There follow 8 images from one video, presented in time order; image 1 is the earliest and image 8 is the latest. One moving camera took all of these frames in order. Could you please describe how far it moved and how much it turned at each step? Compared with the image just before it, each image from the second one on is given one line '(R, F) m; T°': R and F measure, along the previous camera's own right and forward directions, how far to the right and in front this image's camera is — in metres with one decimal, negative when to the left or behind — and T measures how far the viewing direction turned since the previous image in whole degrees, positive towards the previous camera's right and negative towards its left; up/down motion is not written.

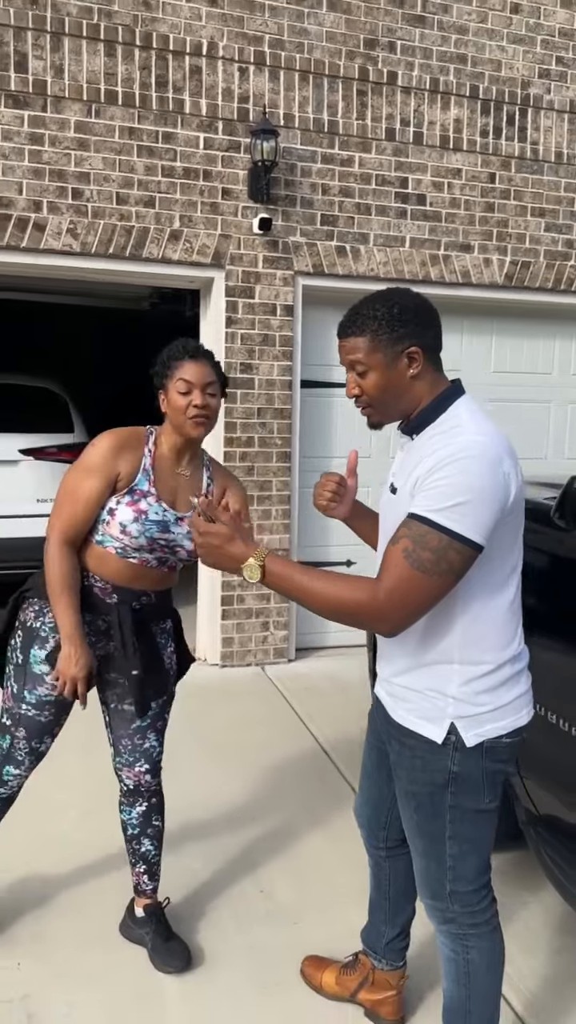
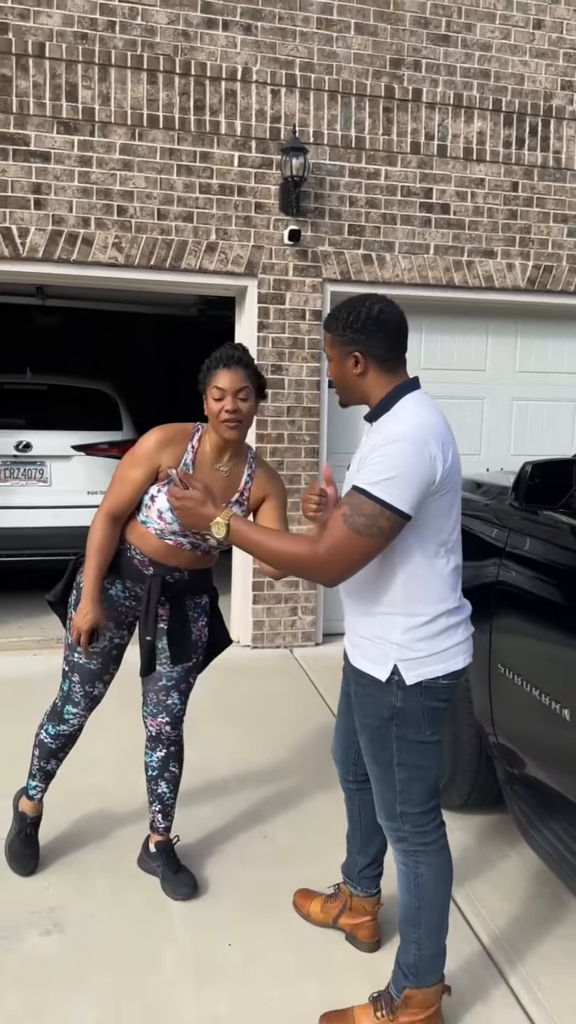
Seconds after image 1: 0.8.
(+0.2, -0.3) m; -4°
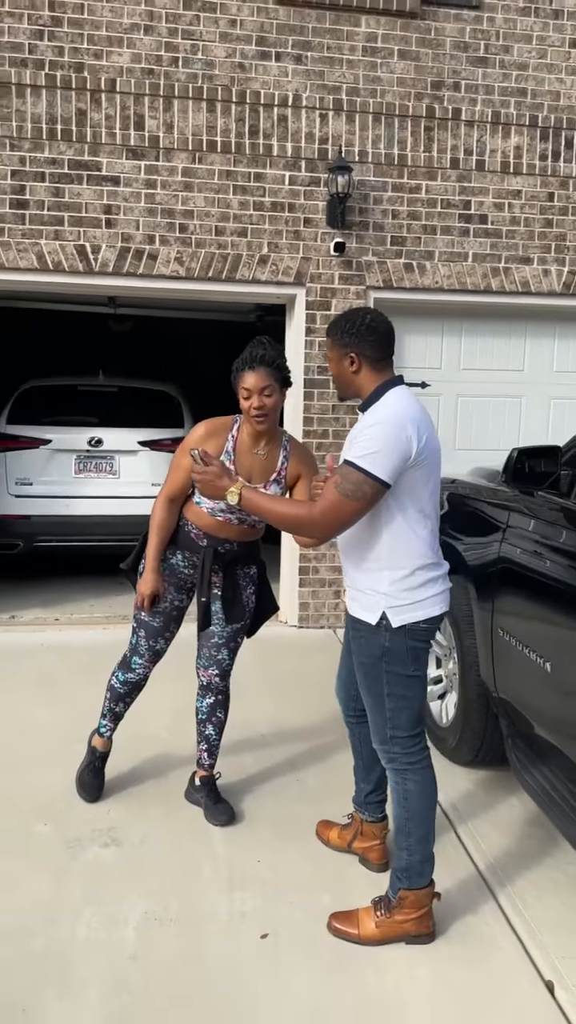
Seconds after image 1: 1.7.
(+0.2, -0.4) m; -5°
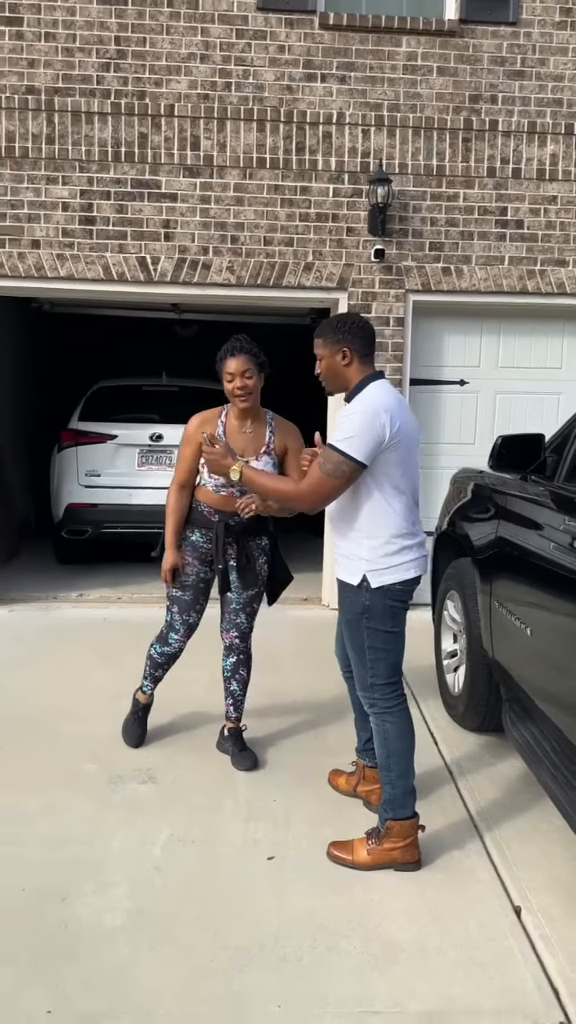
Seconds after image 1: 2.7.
(+0.3, -0.4) m; -5°
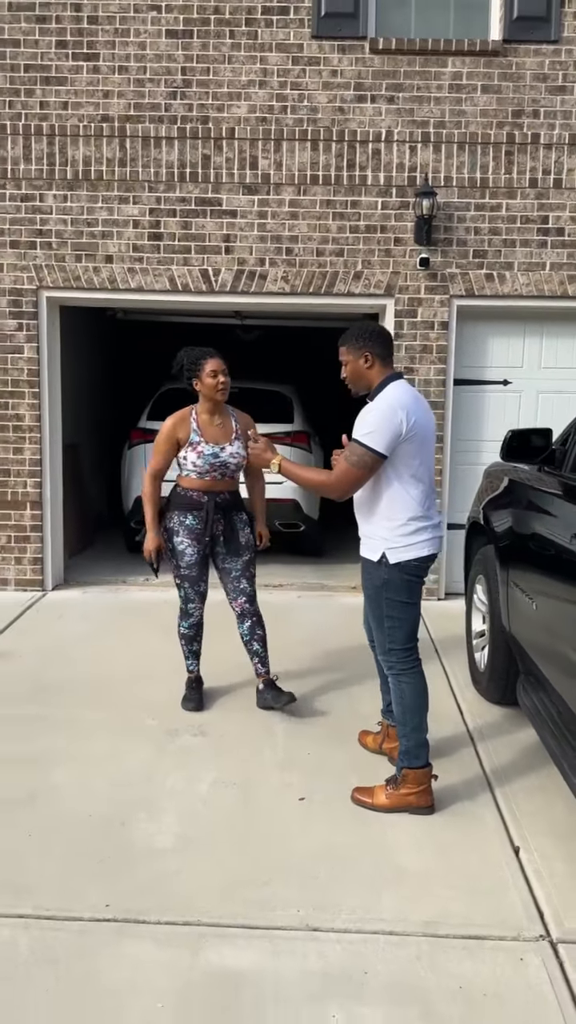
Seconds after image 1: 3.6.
(+0.2, -0.4) m; -5°
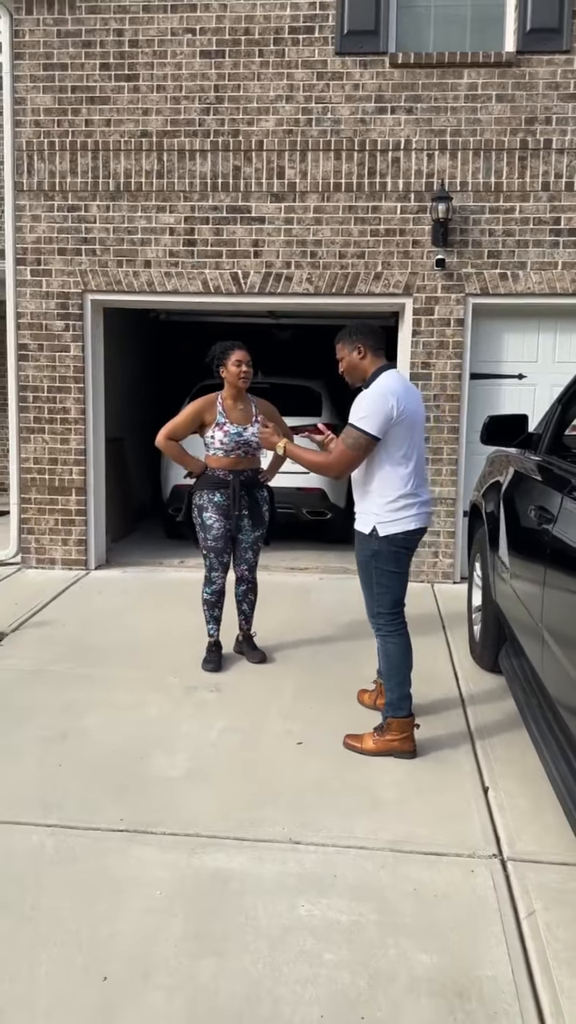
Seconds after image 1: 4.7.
(+0.2, -0.4) m; -4°
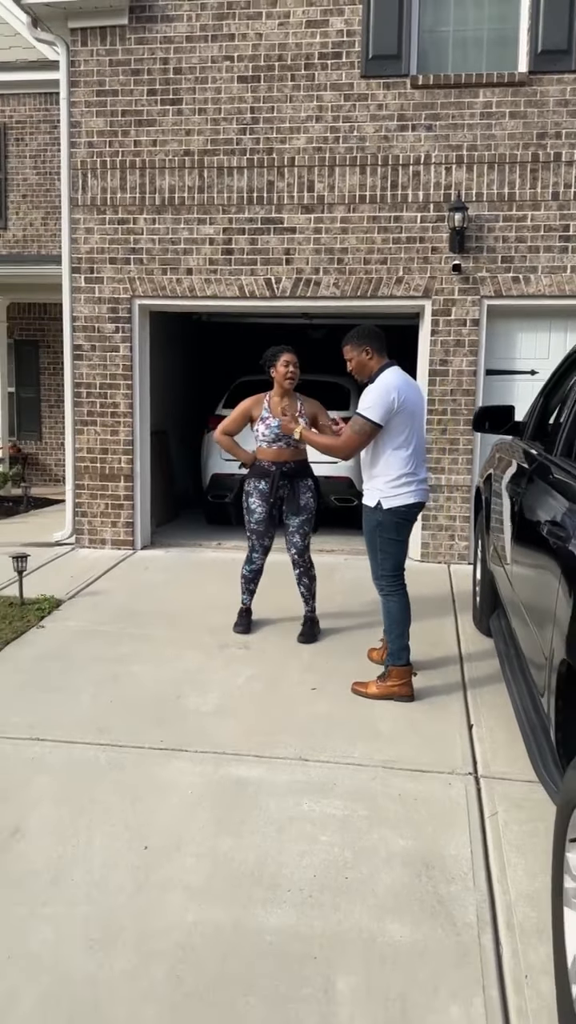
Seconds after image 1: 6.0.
(+0.2, -0.6) m; -3°
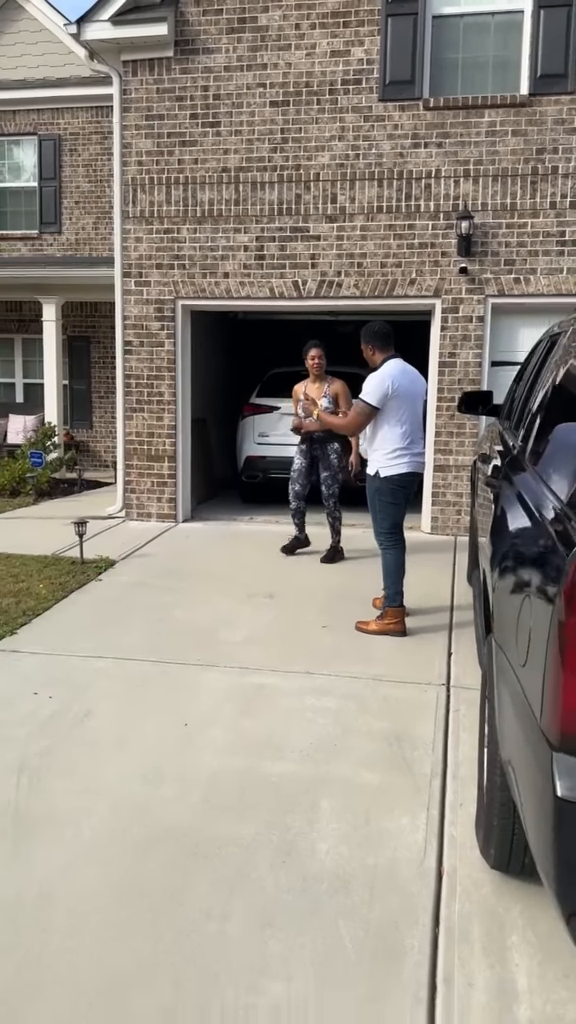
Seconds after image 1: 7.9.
(+0.2, -0.9) m; -3°
